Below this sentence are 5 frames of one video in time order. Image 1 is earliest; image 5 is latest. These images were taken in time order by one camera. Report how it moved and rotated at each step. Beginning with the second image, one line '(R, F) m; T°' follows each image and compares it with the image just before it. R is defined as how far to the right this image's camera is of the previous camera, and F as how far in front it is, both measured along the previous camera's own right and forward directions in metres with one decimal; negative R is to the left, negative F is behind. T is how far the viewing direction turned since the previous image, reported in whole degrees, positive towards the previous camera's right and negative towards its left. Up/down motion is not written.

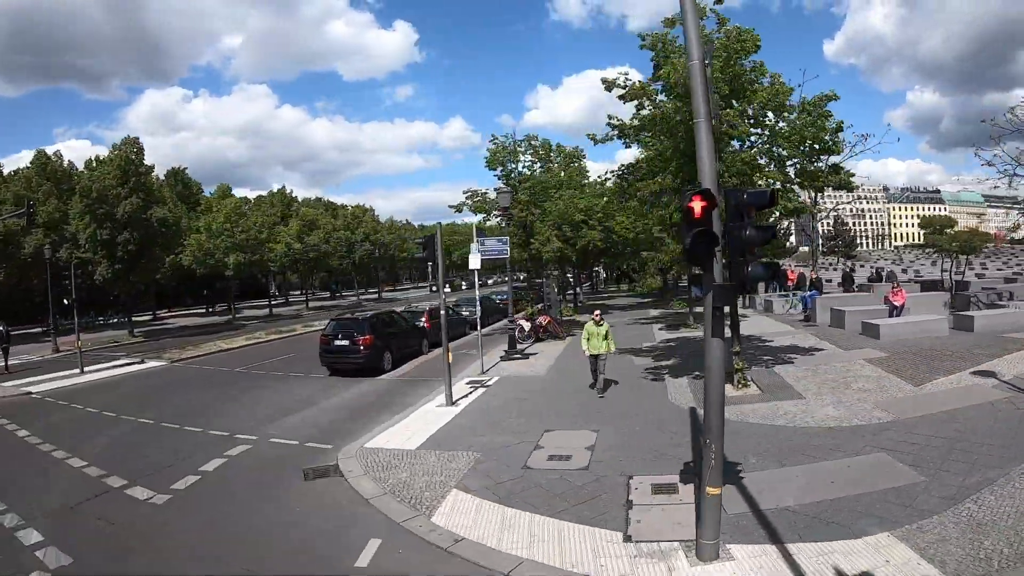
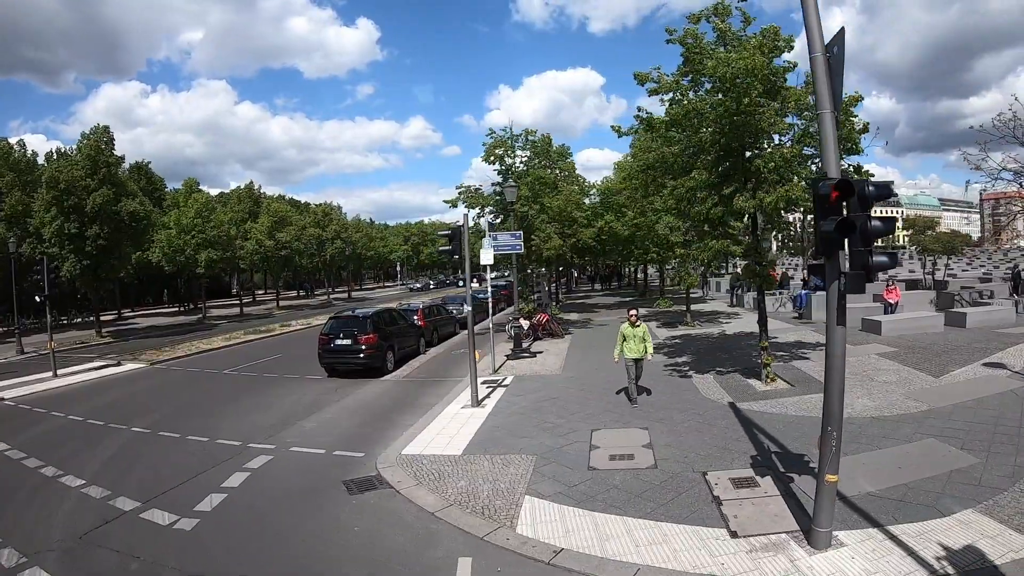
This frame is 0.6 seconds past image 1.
(-1.1, +0.3) m; +4°
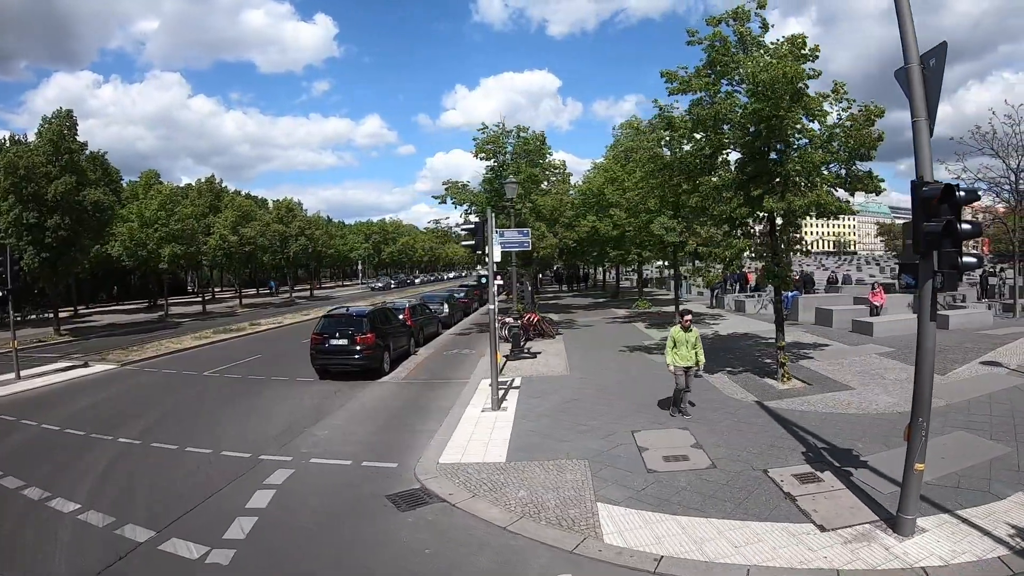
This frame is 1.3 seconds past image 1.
(-1.0, +0.3) m; +4°
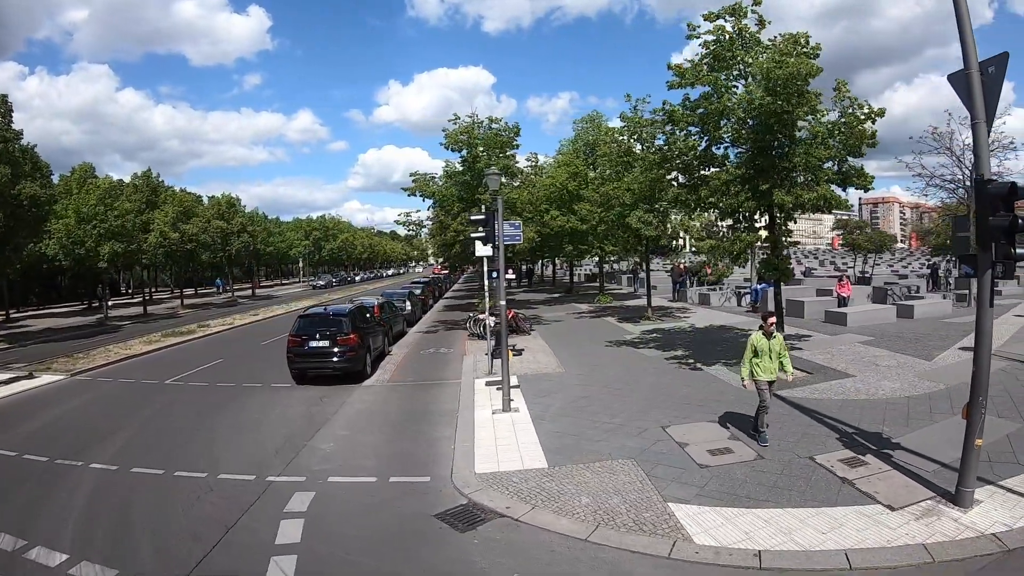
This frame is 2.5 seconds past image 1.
(-1.1, +0.3) m; +5°
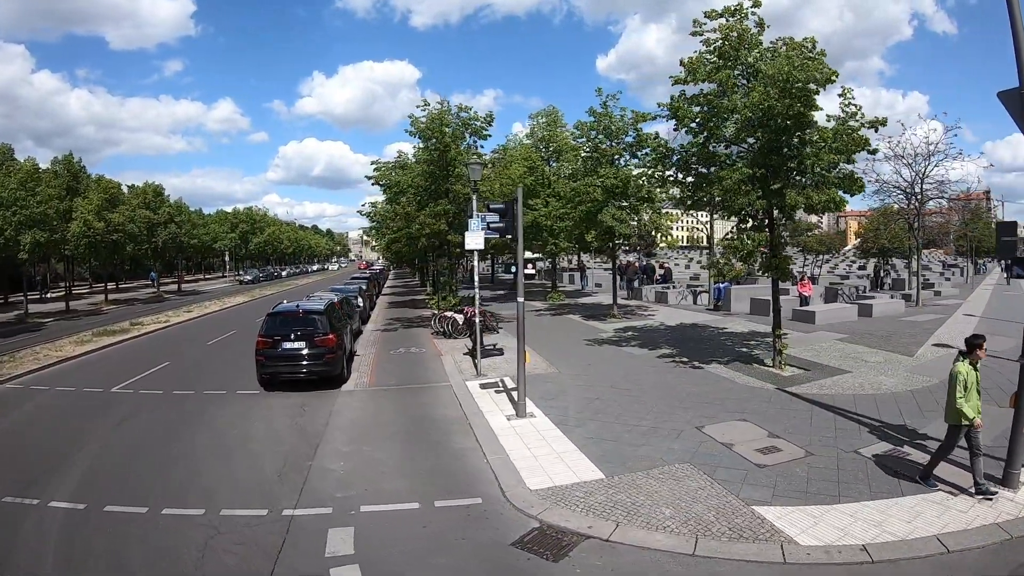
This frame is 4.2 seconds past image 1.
(-1.2, +0.4) m; +7°
